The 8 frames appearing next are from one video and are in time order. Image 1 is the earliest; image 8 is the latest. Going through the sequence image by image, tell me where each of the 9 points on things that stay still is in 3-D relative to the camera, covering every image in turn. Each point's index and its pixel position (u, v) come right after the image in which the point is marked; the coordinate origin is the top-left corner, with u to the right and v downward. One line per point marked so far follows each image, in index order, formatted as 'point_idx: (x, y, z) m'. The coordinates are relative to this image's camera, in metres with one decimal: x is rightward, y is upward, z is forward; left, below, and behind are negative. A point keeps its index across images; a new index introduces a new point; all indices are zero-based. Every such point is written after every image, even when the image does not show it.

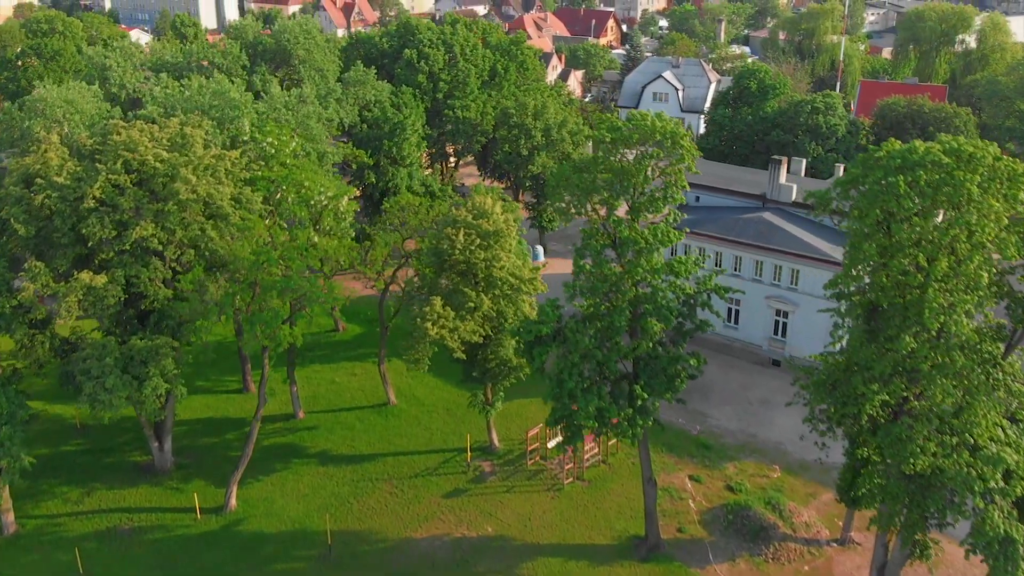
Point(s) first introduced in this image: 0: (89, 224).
0: (-8.1, +1.2, +18.3) m
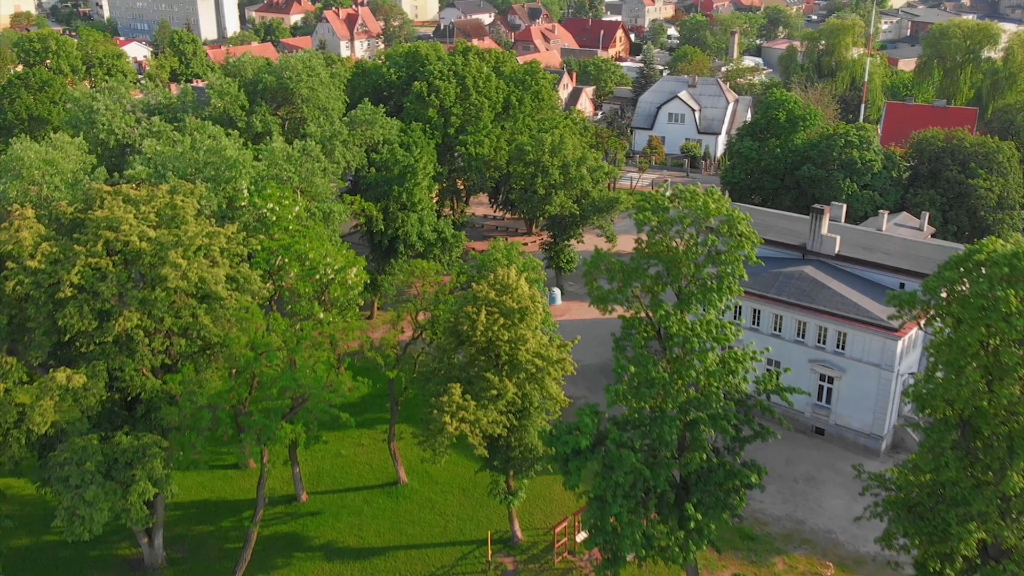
0: (-7.6, -0.5, +16.2) m
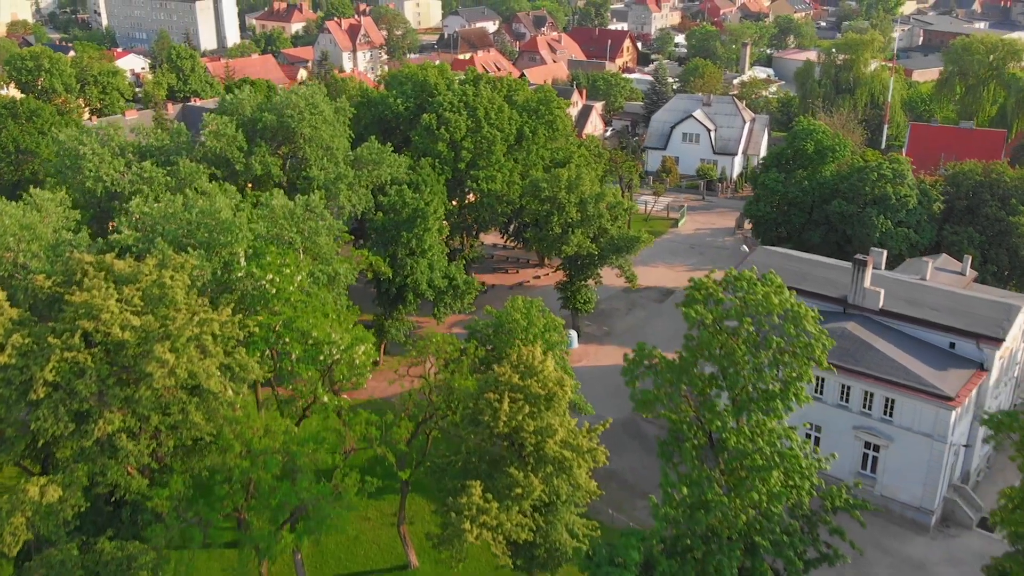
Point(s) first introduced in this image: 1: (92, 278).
0: (-7.1, -1.9, +14.4) m
1: (-7.1, +0.2, +16.2) m
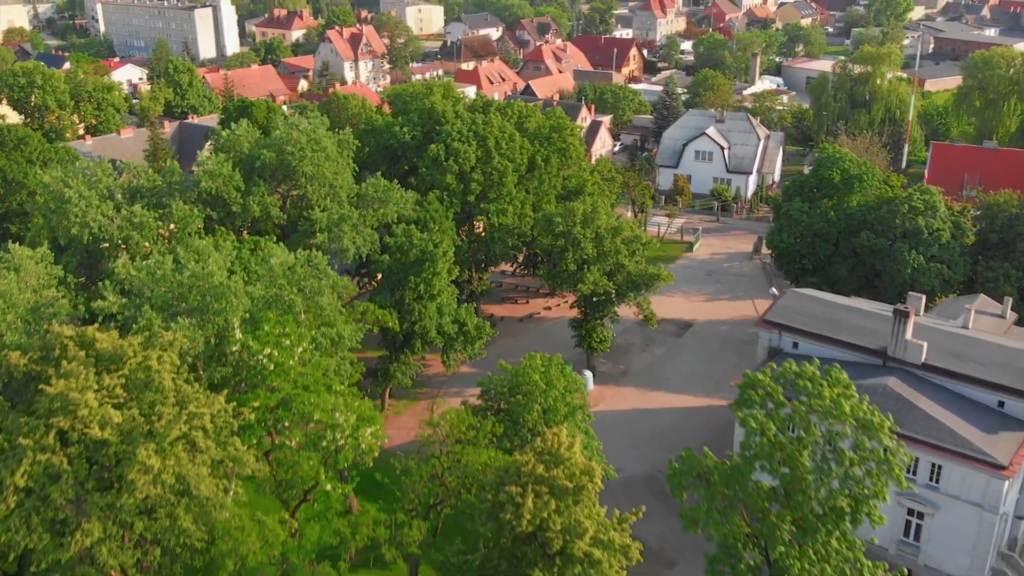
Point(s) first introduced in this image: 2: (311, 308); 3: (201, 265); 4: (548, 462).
0: (-6.7, -3.2, +12.7) m
1: (-6.8, -1.1, +14.6) m
2: (-4.0, -0.4, +18.8) m
3: (-6.1, +0.5, +18.5) m
4: (+0.6, -2.8, +15.5) m
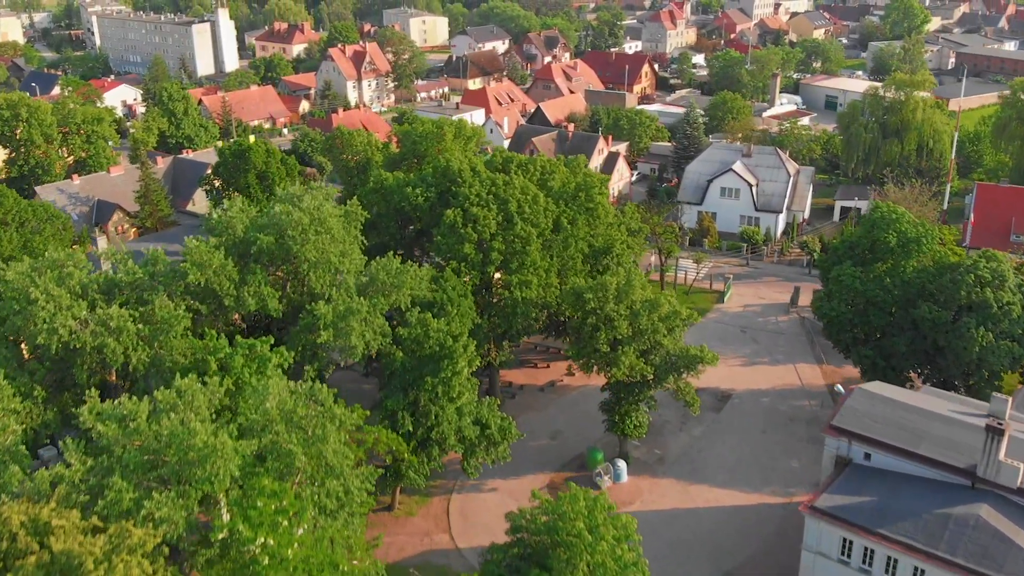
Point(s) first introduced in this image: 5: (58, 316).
0: (-6.0, -5.6, +9.7) m
1: (-6.1, -3.5, +11.6) m
2: (-3.3, -2.8, +15.8) m
3: (-5.4, -1.9, +15.5) m
4: (+1.3, -5.2, +12.5) m
5: (-9.4, -0.6, +19.7) m
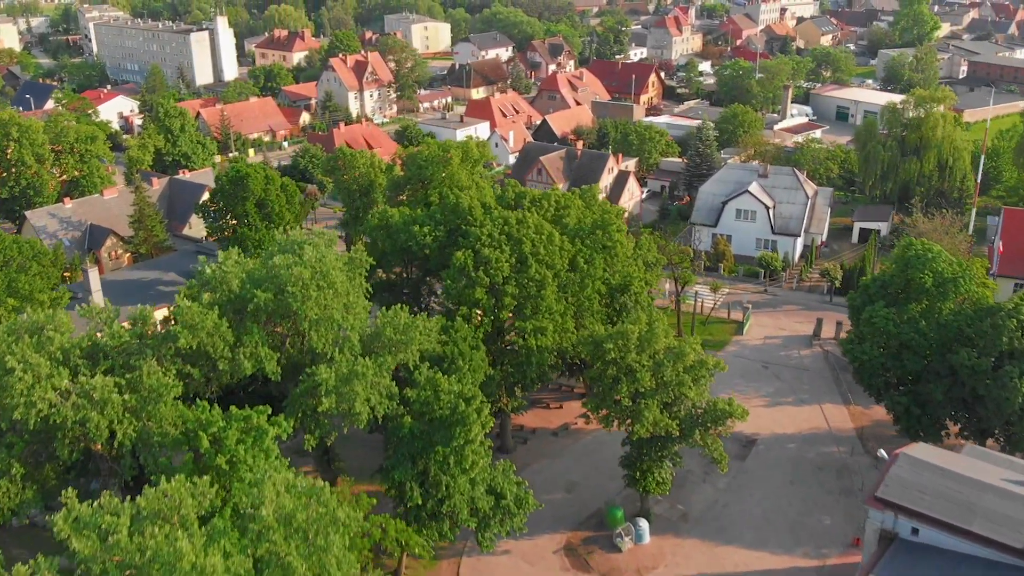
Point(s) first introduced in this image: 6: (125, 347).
0: (-5.6, -6.9, +8.0) m
1: (-5.7, -4.8, +9.9) m
2: (-2.9, -4.1, +14.1) m
3: (-5.0, -3.2, +13.8) m
4: (+1.7, -6.5, +10.8) m
5: (-9.0, -1.9, +18.0) m
6: (-7.9, -1.2, +19.5) m
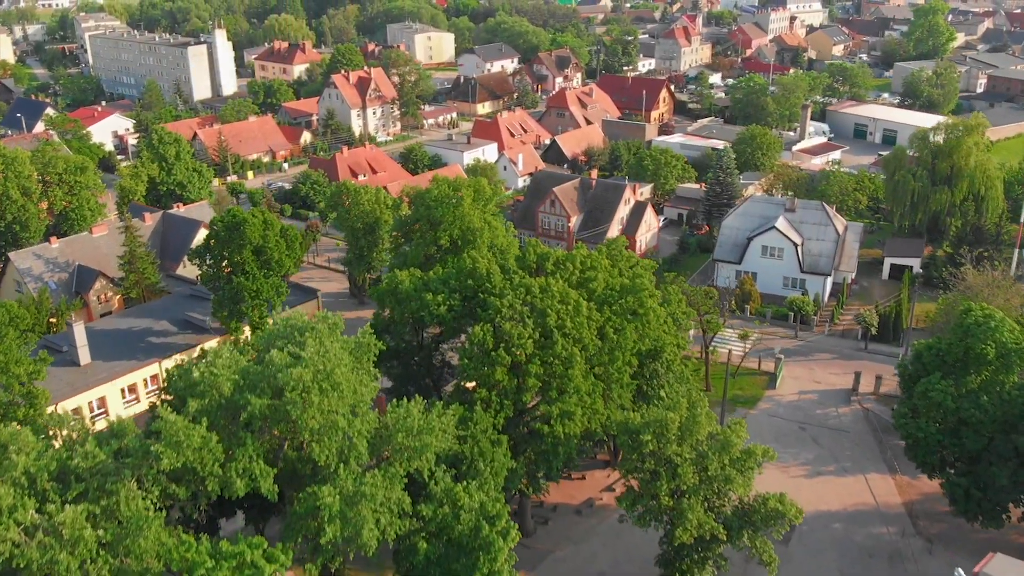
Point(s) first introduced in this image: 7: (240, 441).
0: (-5.1, -8.9, +5.4) m
1: (-5.1, -6.7, +7.3) m
2: (-2.3, -6.0, +11.5) m
3: (-4.4, -5.1, +11.2) m
4: (+2.3, -8.4, +8.2) m
5: (-8.4, -3.8, +15.4) m
6: (-7.3, -3.1, +17.0) m
7: (-5.1, -2.9, +17.8) m
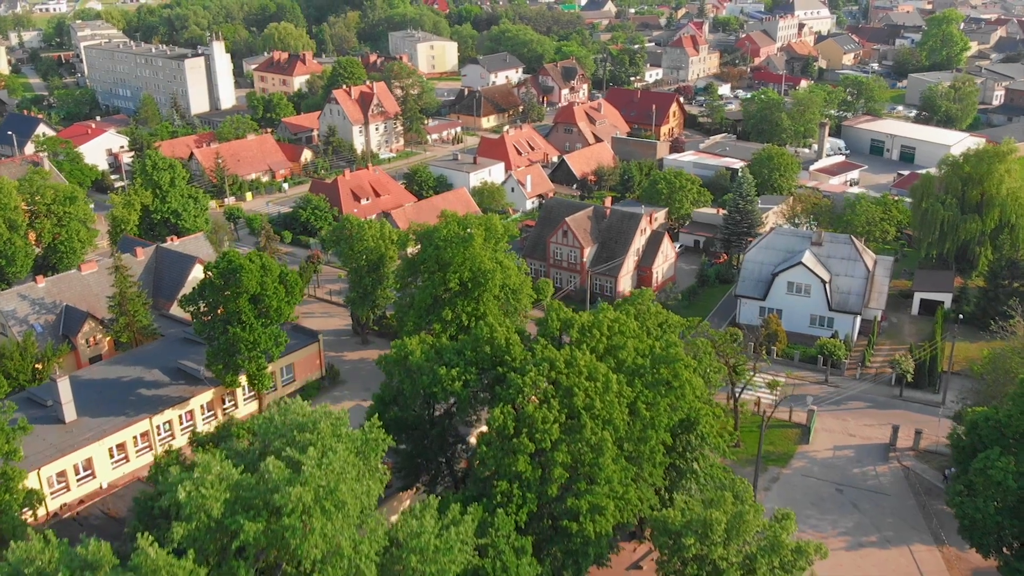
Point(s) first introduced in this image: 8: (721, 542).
0: (-4.5, -10.6, +3.1) m
1: (-4.6, -8.5, +5.0) m
2: (-1.8, -7.8, +9.2) m
3: (-3.8, -6.9, +8.9) m
4: (+2.8, -10.2, +5.9) m
5: (-7.8, -5.6, +13.1) m
6: (-6.8, -4.9, +14.7) m
7: (-4.5, -4.6, +15.5) m
8: (+4.4, -5.4, +20.5) m
